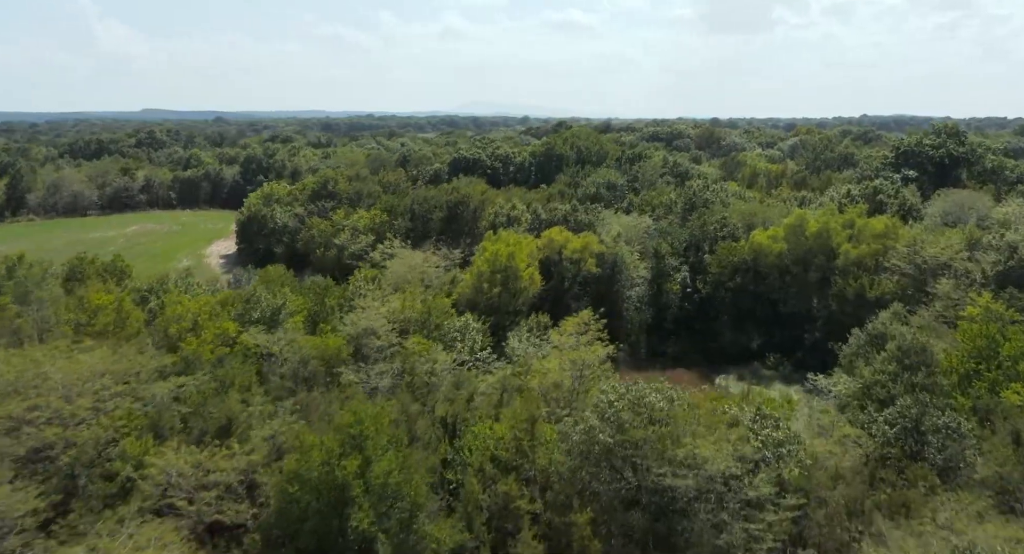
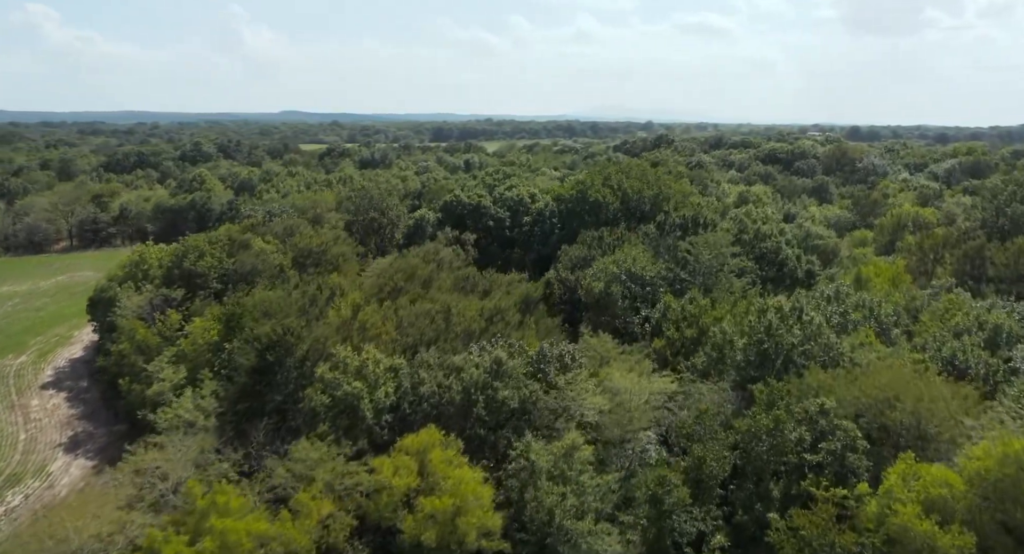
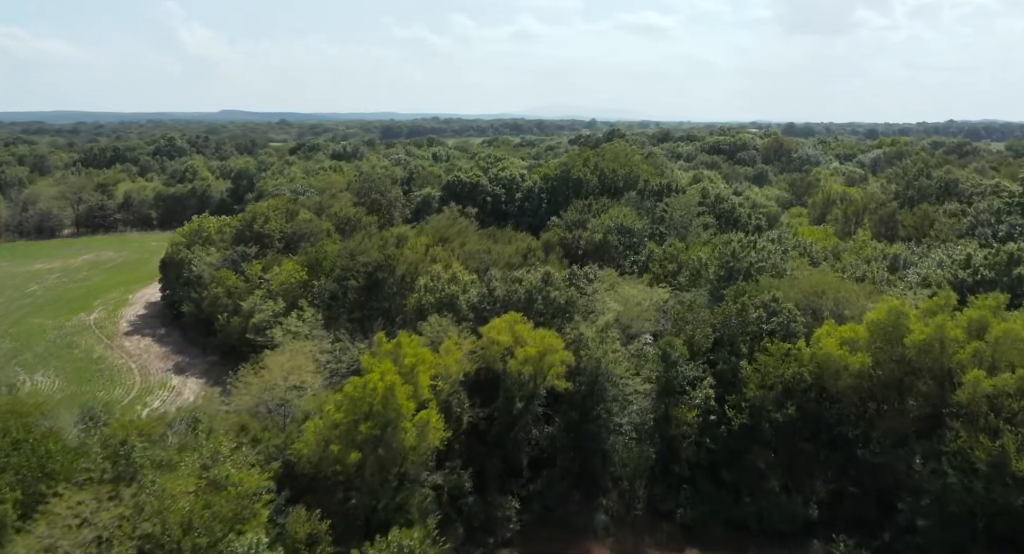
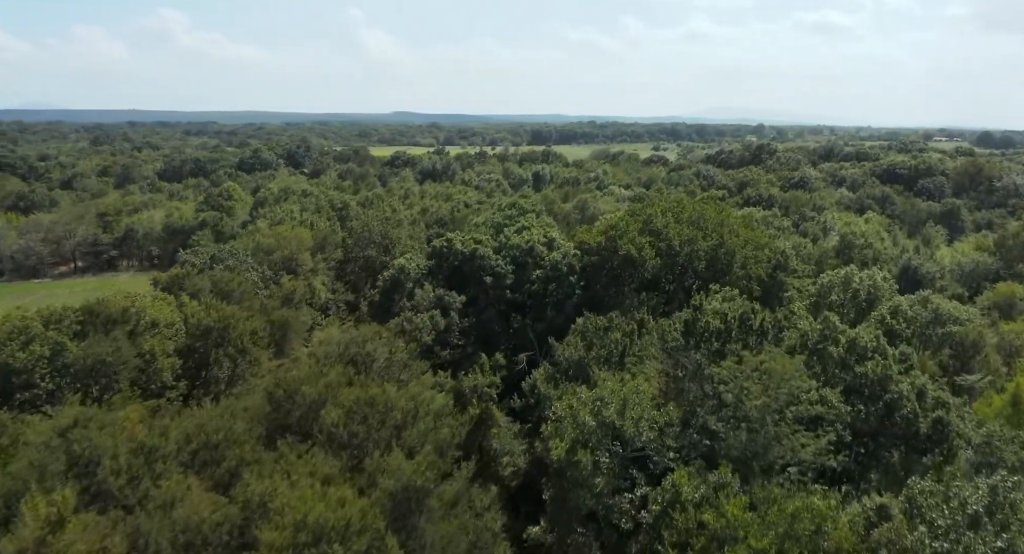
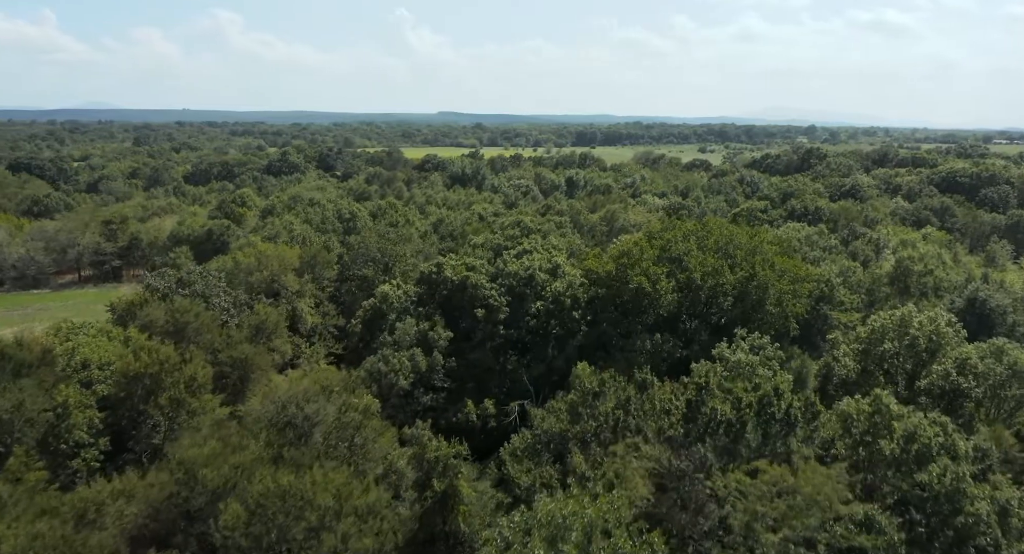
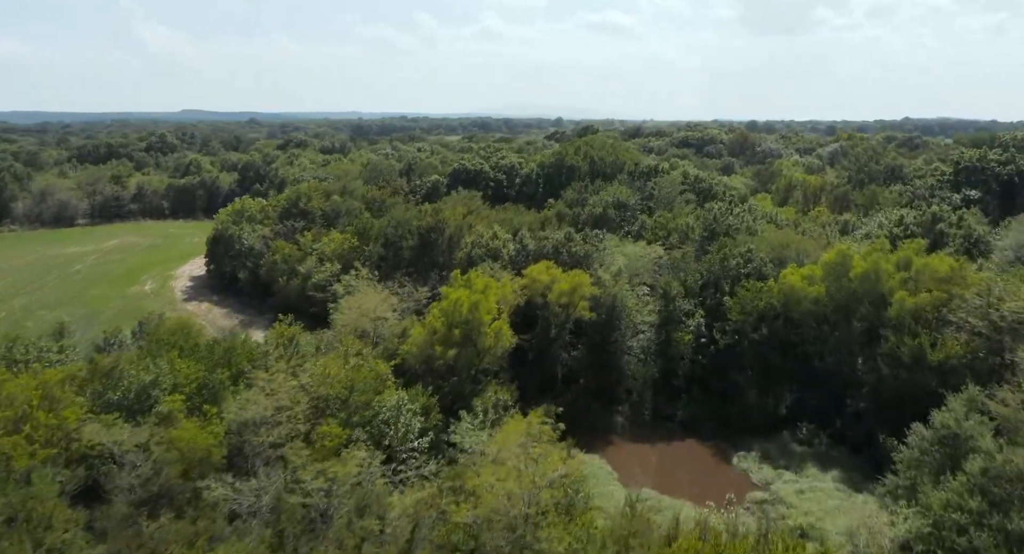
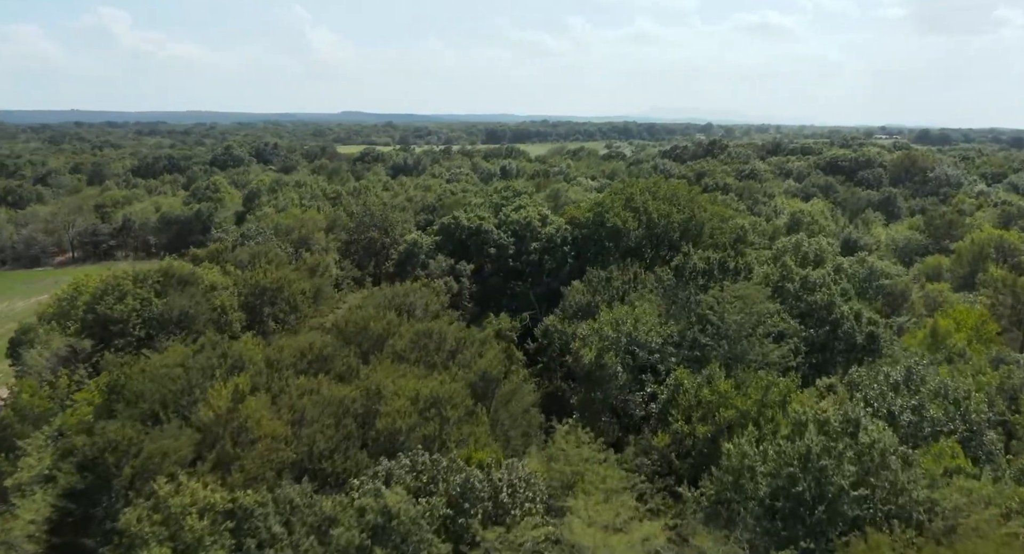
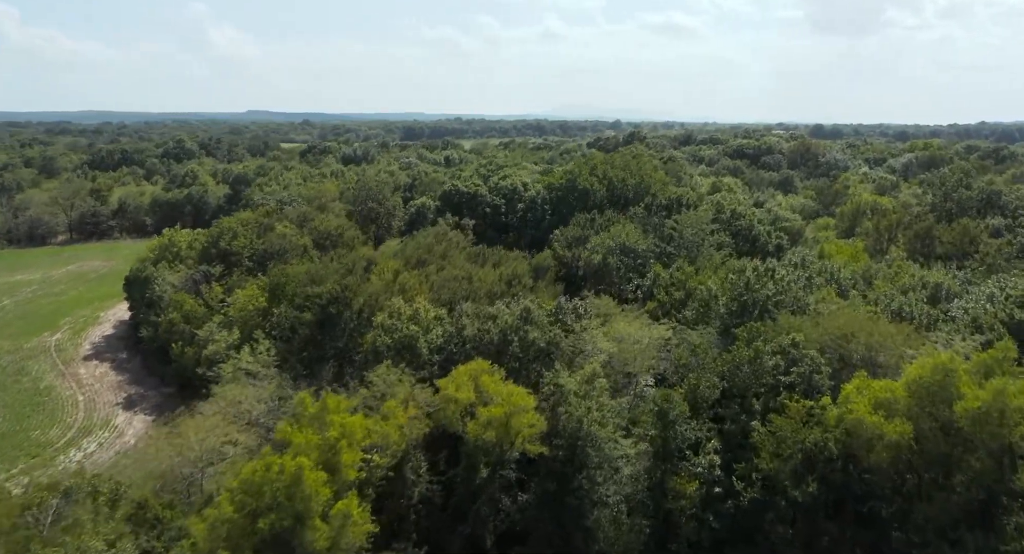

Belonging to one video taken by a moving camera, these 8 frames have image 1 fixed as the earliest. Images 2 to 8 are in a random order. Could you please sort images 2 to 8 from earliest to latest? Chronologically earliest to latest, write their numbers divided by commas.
6, 3, 8, 2, 7, 4, 5
